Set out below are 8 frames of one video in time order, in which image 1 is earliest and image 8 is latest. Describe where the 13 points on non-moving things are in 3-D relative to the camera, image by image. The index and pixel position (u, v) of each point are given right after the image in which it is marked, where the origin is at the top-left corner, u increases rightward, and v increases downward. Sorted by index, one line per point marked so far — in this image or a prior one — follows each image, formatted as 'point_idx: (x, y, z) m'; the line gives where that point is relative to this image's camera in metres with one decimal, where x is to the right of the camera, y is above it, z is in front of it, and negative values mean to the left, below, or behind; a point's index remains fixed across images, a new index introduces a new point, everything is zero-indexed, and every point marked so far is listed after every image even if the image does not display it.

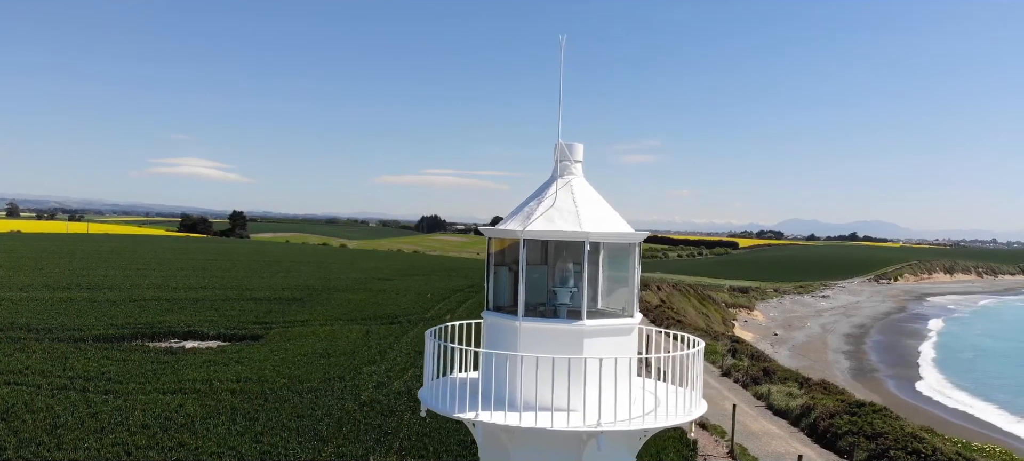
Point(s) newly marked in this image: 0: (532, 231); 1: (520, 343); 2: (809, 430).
0: (+0.1, 0.0, +5.4) m
1: (0.0, -1.0, +5.6) m
2: (+9.0, -6.1, +19.2) m
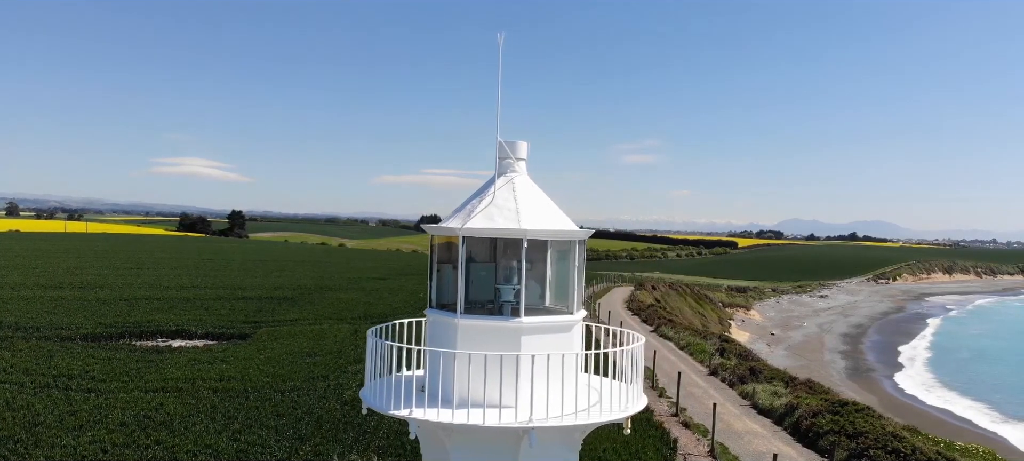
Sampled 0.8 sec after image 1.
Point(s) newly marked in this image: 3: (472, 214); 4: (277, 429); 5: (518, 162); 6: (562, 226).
0: (-0.4, 0.0, +5.4) m
1: (-0.5, -1.0, +5.6) m
2: (+8.5, -6.0, +19.2) m
3: (-0.4, +0.1, +5.6) m
4: (-5.7, -4.8, +15.4) m
5: (+0.1, +0.6, +5.9) m
6: (+0.4, 0.0, +5.6) m
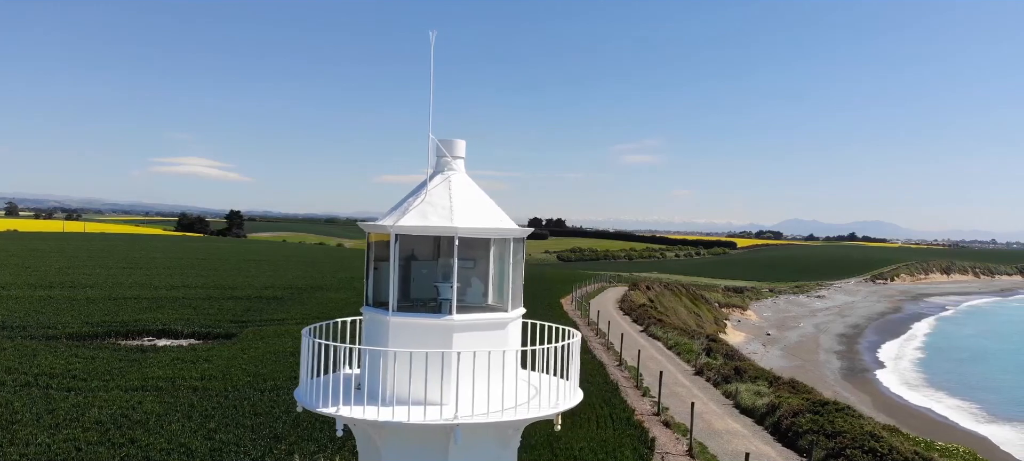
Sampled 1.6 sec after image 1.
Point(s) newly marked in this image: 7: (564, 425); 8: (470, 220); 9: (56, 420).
0: (-1.0, 0.0, +5.5) m
1: (-1.1, -1.0, +5.6) m
2: (+7.9, -6.0, +19.2) m
3: (-1.0, +0.2, +5.6) m
4: (-6.3, -4.8, +15.4) m
5: (-0.5, +0.7, +5.9) m
6: (-0.1, +0.1, +5.6) m
7: (+1.4, -5.4, +17.4) m
8: (-0.4, +0.1, +5.6) m
9: (-11.4, -4.7, +15.7) m
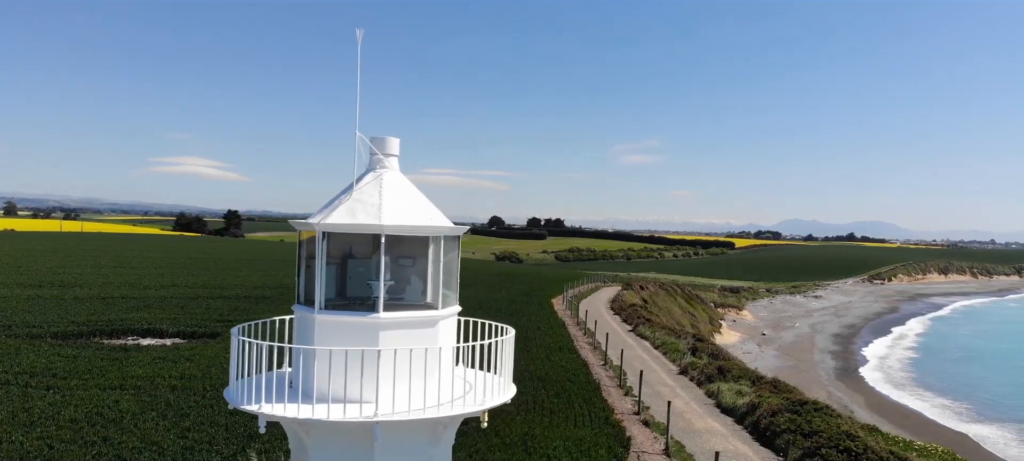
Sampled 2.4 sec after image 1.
0: (-1.6, +0.1, +5.5) m
1: (-1.7, -0.9, +5.6) m
2: (+7.3, -6.0, +19.2) m
3: (-1.6, +0.2, +5.6) m
4: (-7.0, -4.8, +15.5) m
5: (-1.2, +0.7, +6.0) m
6: (-0.8, +0.1, +5.7) m
7: (+0.7, -5.3, +17.4) m
8: (-1.0, +0.1, +5.6) m
9: (-12.0, -4.7, +15.8) m
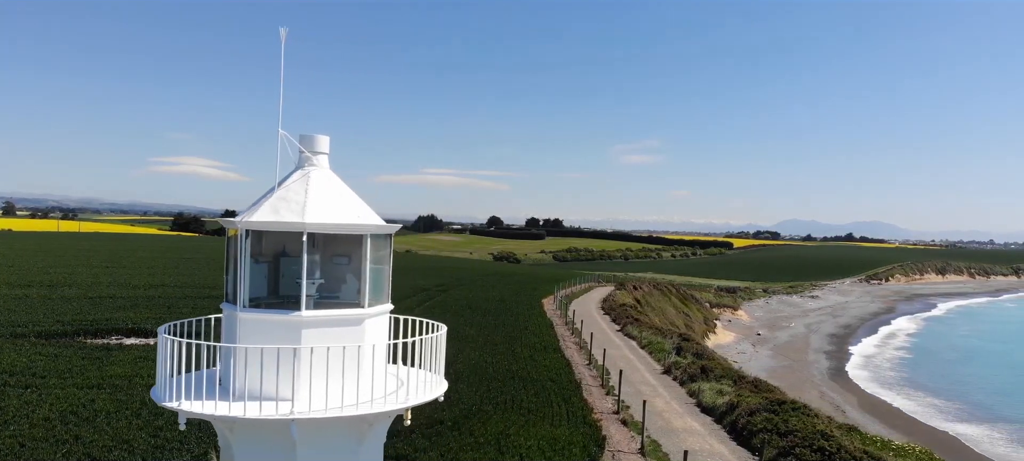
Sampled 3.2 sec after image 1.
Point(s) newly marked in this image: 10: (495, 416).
0: (-2.3, +0.1, +5.5) m
1: (-2.4, -0.9, +5.6) m
2: (+6.6, -6.0, +19.2) m
3: (-2.2, +0.2, +5.6) m
4: (-7.6, -4.8, +15.5) m
5: (-1.8, +0.7, +6.0) m
6: (-1.4, +0.1, +5.7) m
7: (+0.1, -5.3, +17.4) m
8: (-1.7, +0.1, +5.6) m
9: (-12.7, -4.7, +15.8) m
10: (-0.4, -5.2, +17.8) m
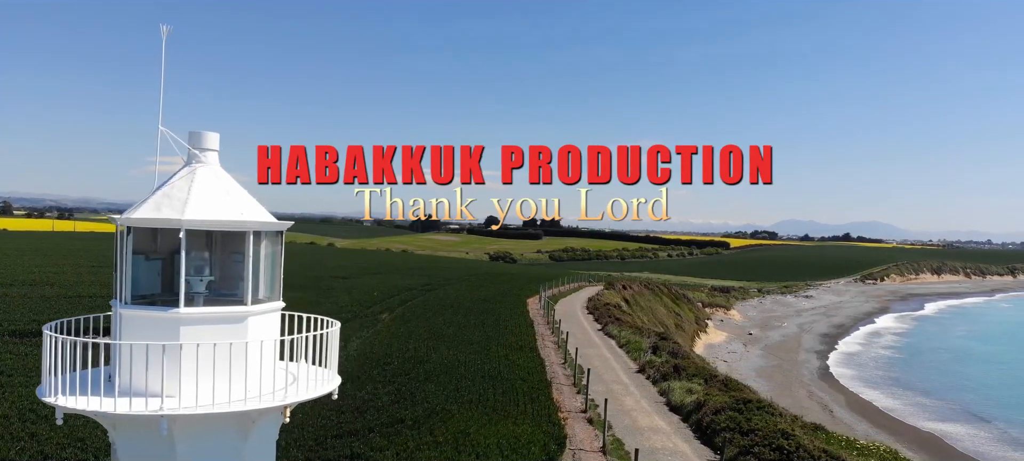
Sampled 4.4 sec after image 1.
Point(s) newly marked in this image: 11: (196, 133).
0: (-3.3, +0.1, +5.5) m
1: (-3.4, -0.9, +5.6) m
2: (+5.6, -6.0, +19.2) m
3: (-3.3, +0.2, +5.6) m
4: (-8.7, -4.7, +15.5) m
5: (-2.9, +0.7, +6.0) m
6: (-2.5, +0.1, +5.7) m
7: (-1.0, -5.3, +17.4) m
8: (-2.7, +0.2, +5.6) m
9: (-13.7, -4.6, +15.8) m
10: (-1.5, -5.2, +17.8) m
11: (-3.0, +0.9, +5.9) m
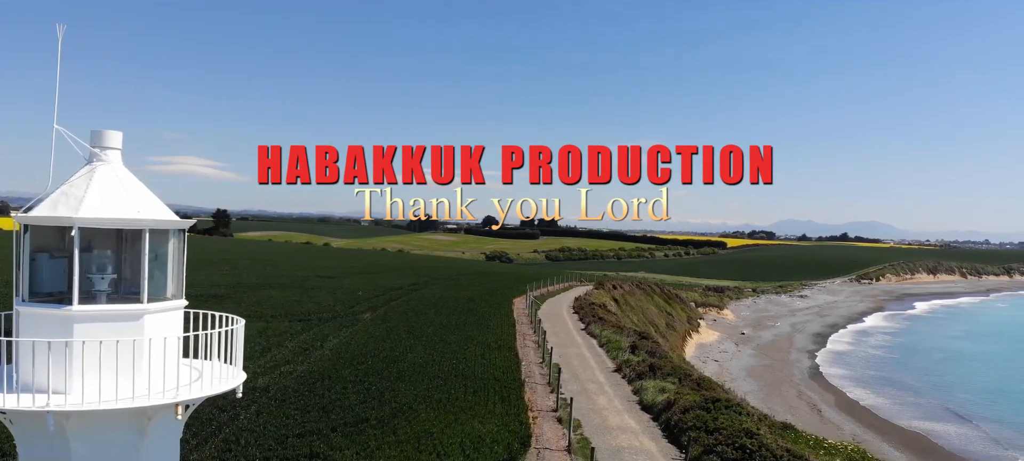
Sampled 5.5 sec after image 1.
0: (-4.2, +0.1, +5.5) m
1: (-4.3, -0.9, +5.6) m
2: (+4.6, -6.0, +19.3) m
3: (-4.2, +0.2, +5.7) m
4: (-9.6, -4.7, +15.5) m
5: (-3.8, +0.8, +6.0) m
6: (-3.4, +0.1, +5.7) m
7: (-1.9, -5.3, +17.5) m
8: (-3.7, +0.2, +5.7) m
9: (-14.7, -4.6, +15.8) m
10: (-2.5, -5.2, +17.8) m
11: (-3.9, +0.9, +6.0) m
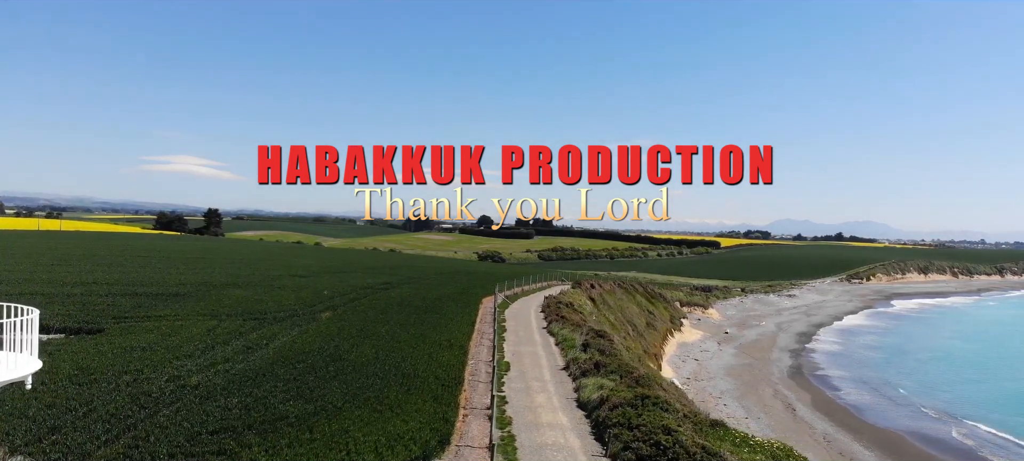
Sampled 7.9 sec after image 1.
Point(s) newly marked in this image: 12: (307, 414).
0: (-6.4, +0.2, +5.6) m
1: (-6.5, -0.8, +5.8) m
2: (+2.5, -5.9, +19.4) m
3: (-6.4, +0.3, +5.8) m
4: (-11.8, -4.6, +15.6) m
5: (-5.9, +0.8, +6.1) m
6: (-5.6, +0.2, +5.8) m
7: (-4.1, -5.2, +17.6) m
8: (-5.8, +0.2, +5.8) m
9: (-16.8, -4.5, +15.9) m
10: (-4.6, -5.1, +18.0) m
11: (-6.0, +1.0, +6.1) m
12: (-5.6, -5.0, +17.3) m
